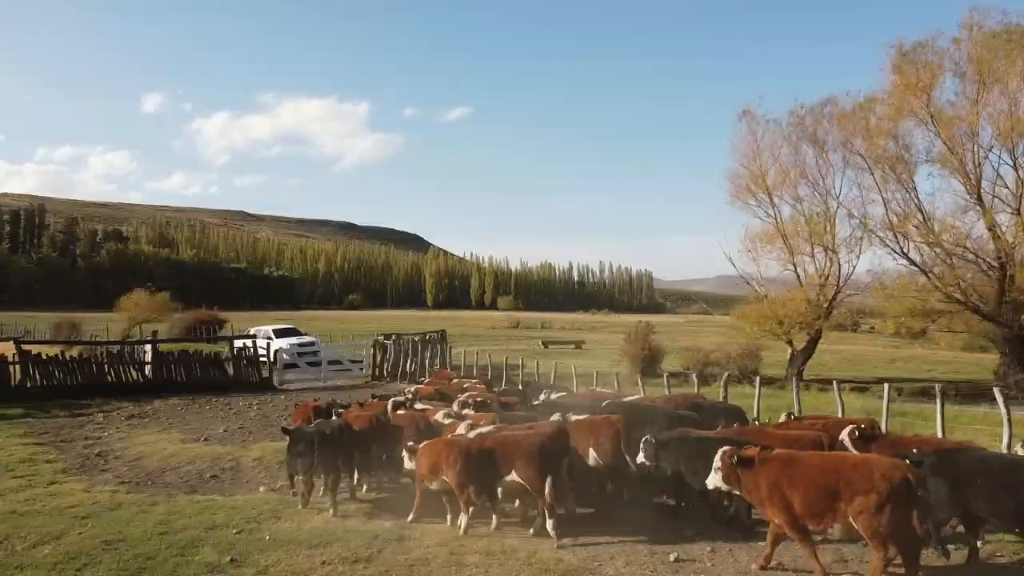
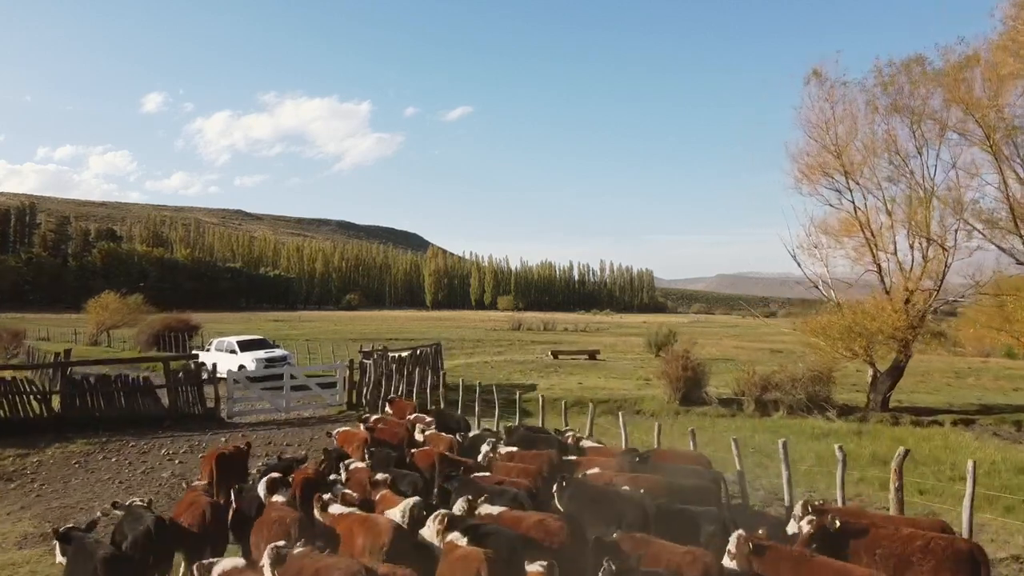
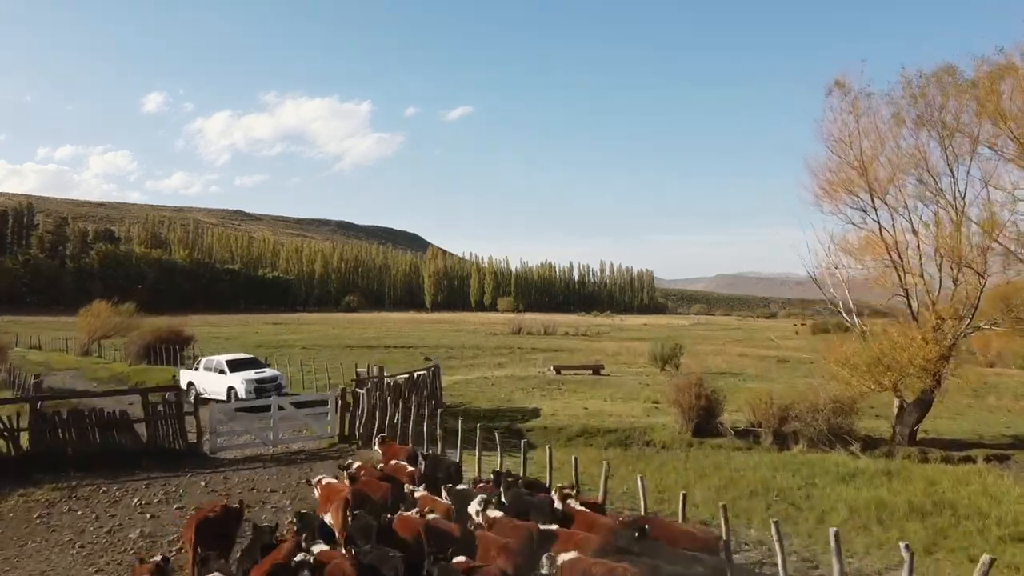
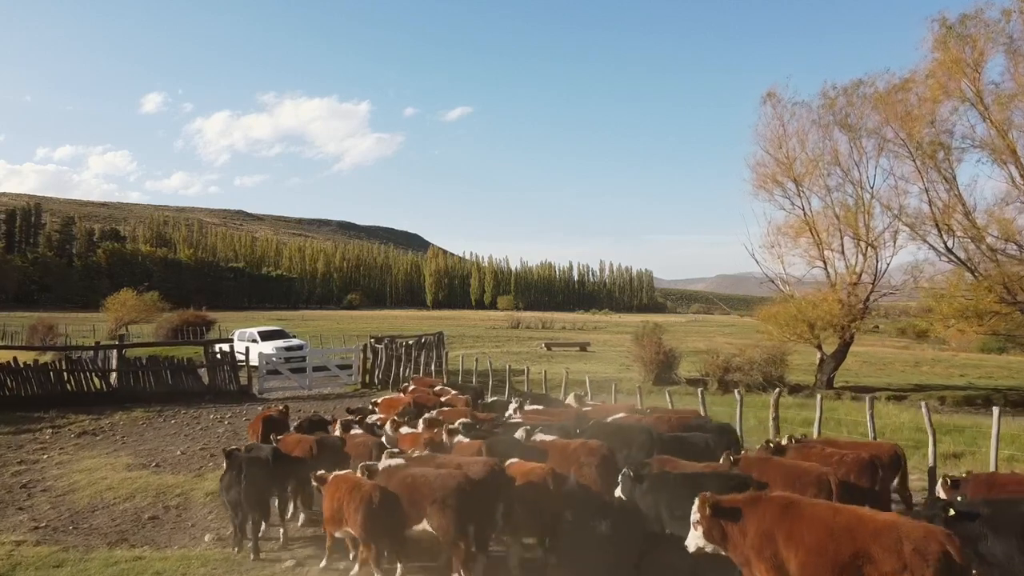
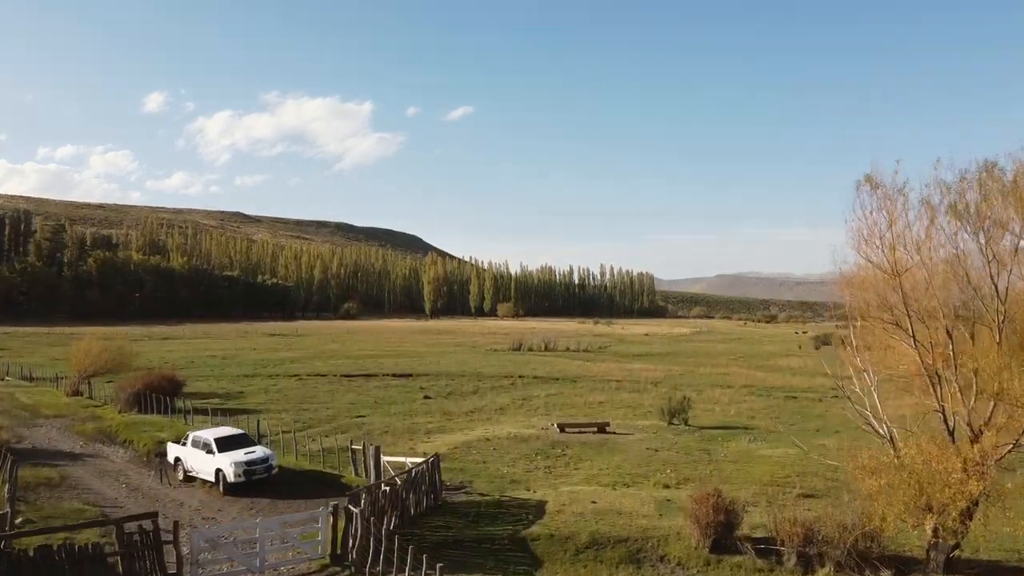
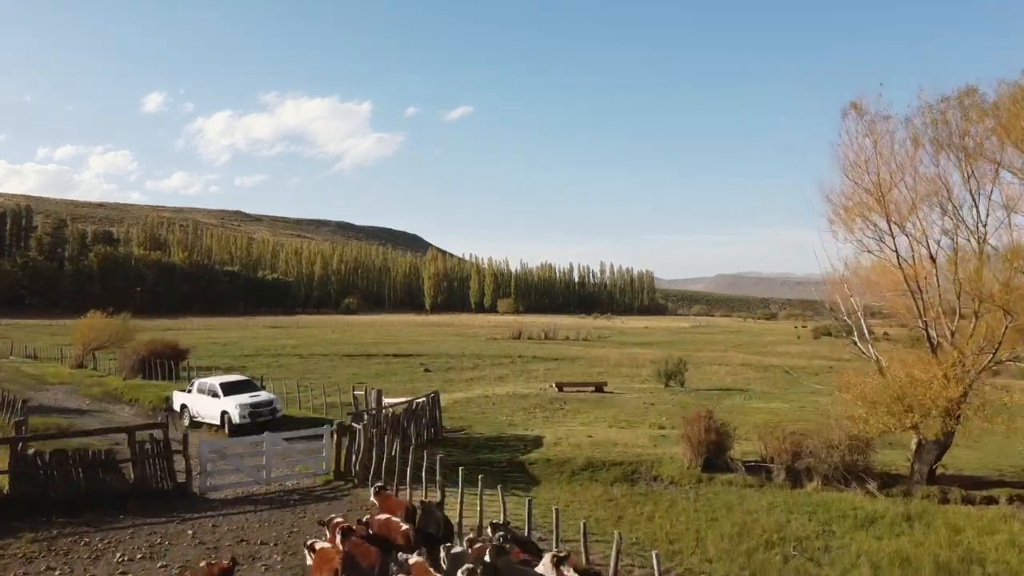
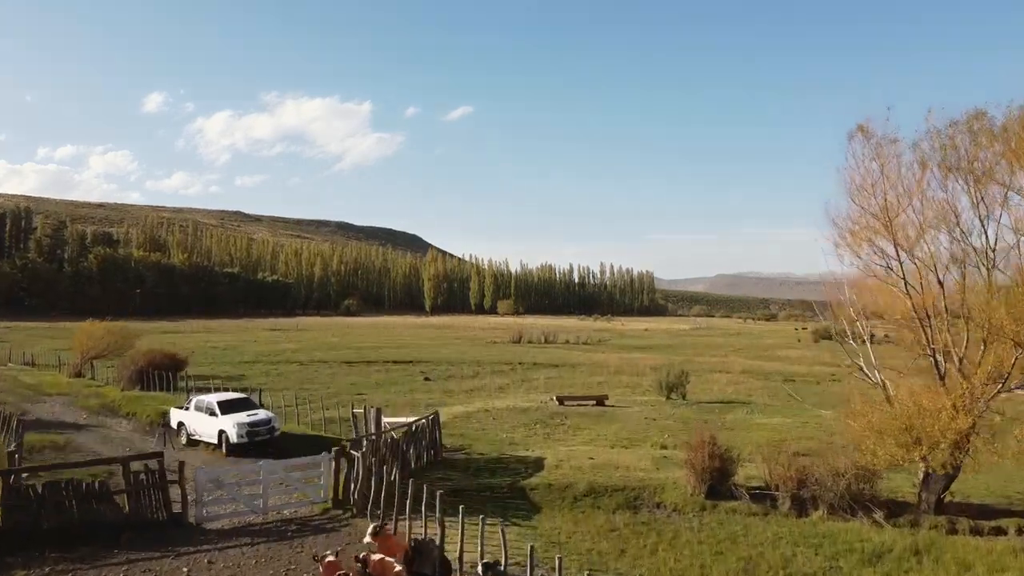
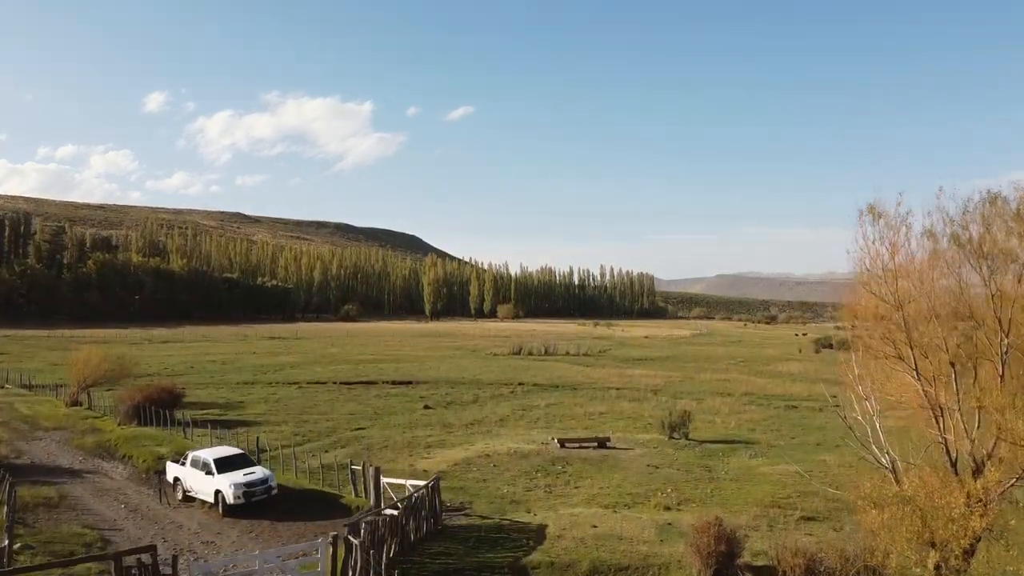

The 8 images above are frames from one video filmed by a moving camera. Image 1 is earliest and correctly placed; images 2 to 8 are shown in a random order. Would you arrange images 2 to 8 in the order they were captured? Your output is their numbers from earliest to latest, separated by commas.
4, 2, 3, 6, 7, 5, 8
